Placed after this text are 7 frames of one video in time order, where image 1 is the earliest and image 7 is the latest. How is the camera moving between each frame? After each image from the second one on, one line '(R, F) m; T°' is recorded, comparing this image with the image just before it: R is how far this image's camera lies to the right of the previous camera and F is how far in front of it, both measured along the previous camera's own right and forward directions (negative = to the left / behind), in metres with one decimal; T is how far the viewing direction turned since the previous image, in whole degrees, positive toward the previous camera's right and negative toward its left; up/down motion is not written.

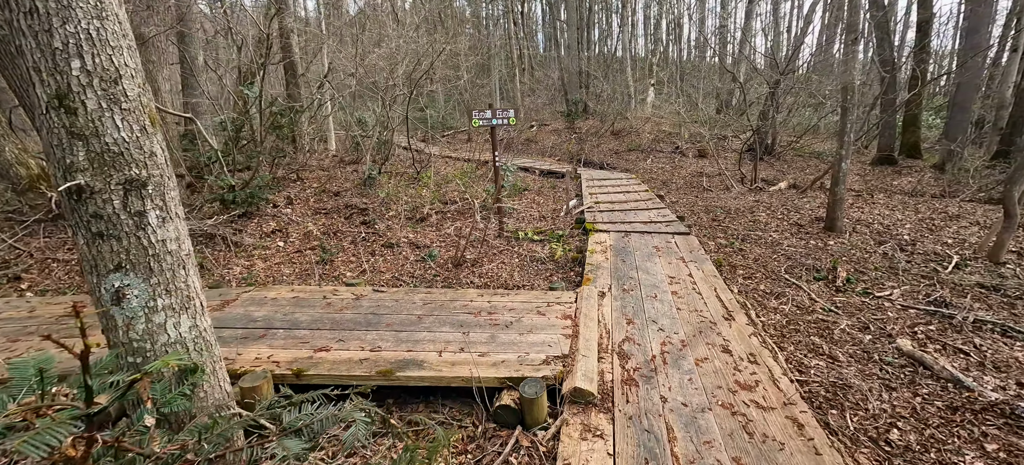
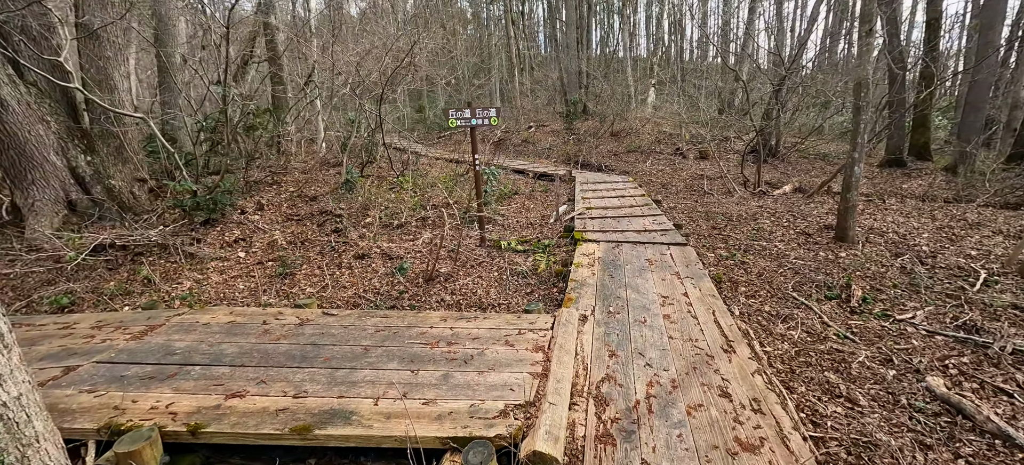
(+0.2, +0.5) m; 0°
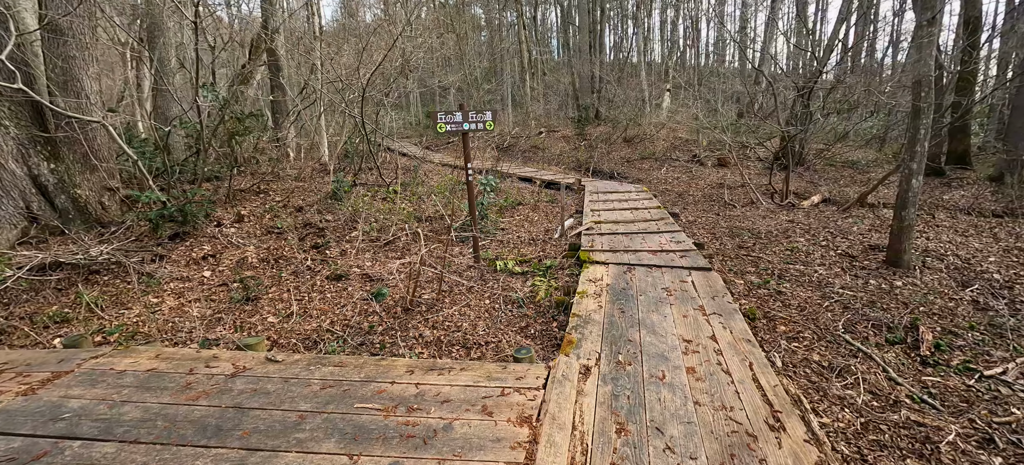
(+0.2, +0.6) m; -2°
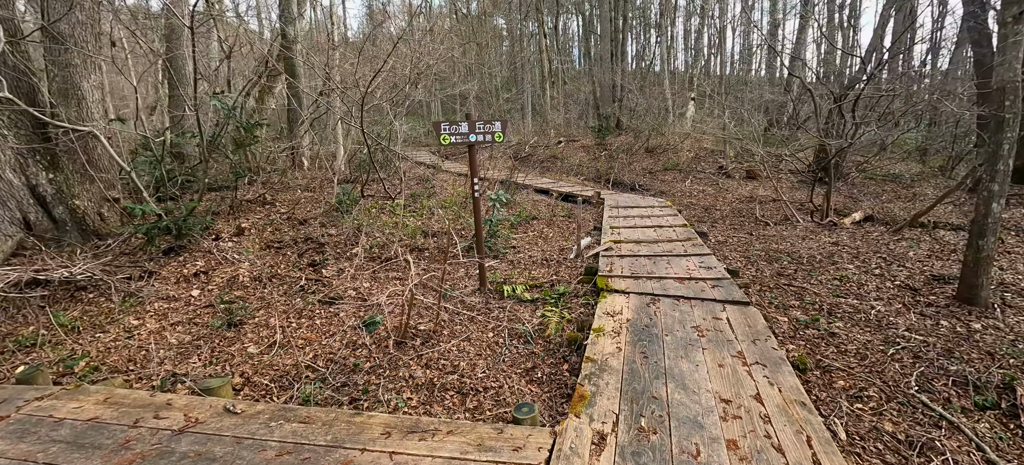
(+0.1, +0.4) m; -2°
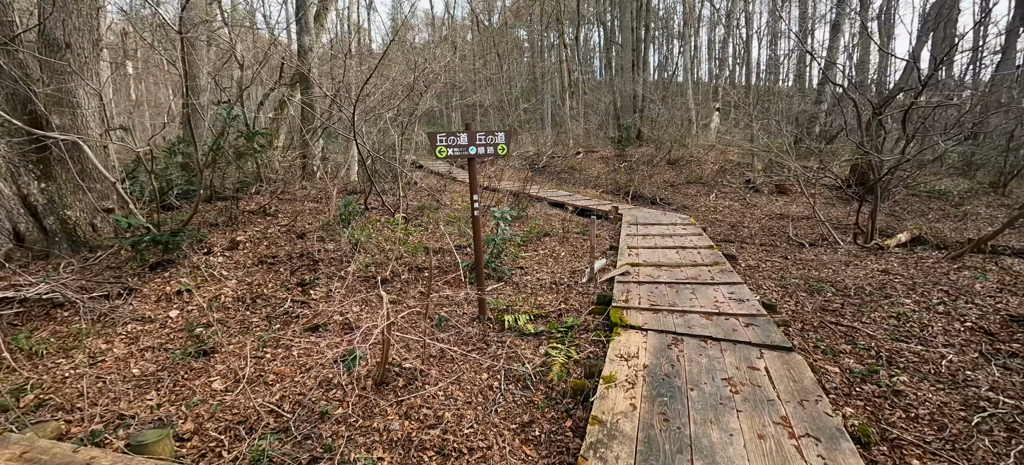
(+0.1, +0.4) m; -2°
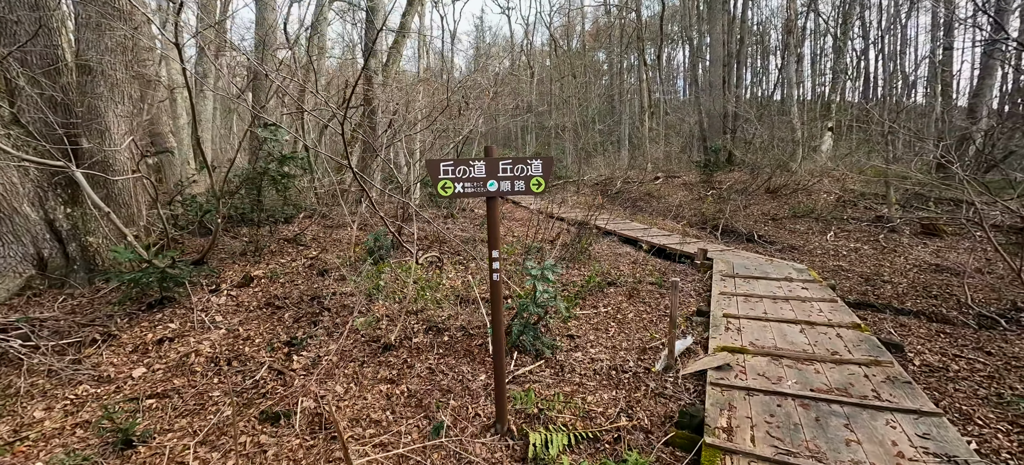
(+0.2, +1.2) m; -9°
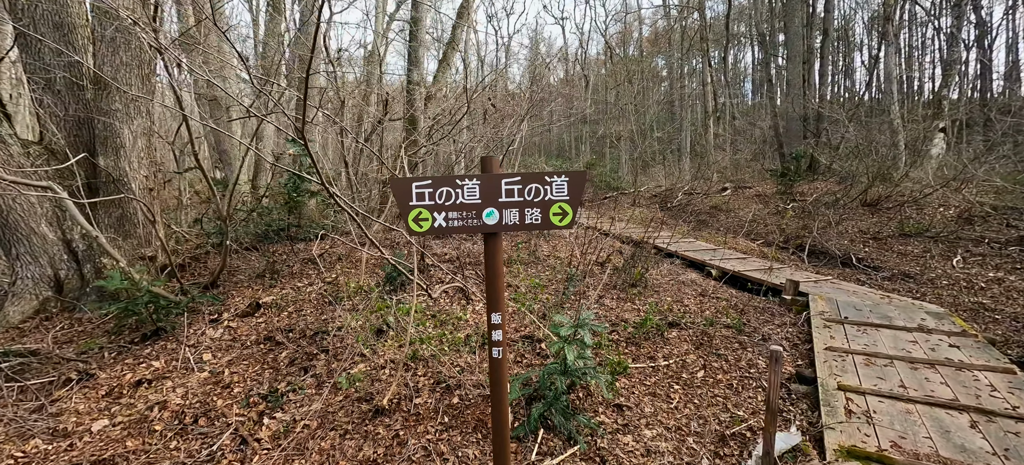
(+0.2, +0.8) m; -7°
